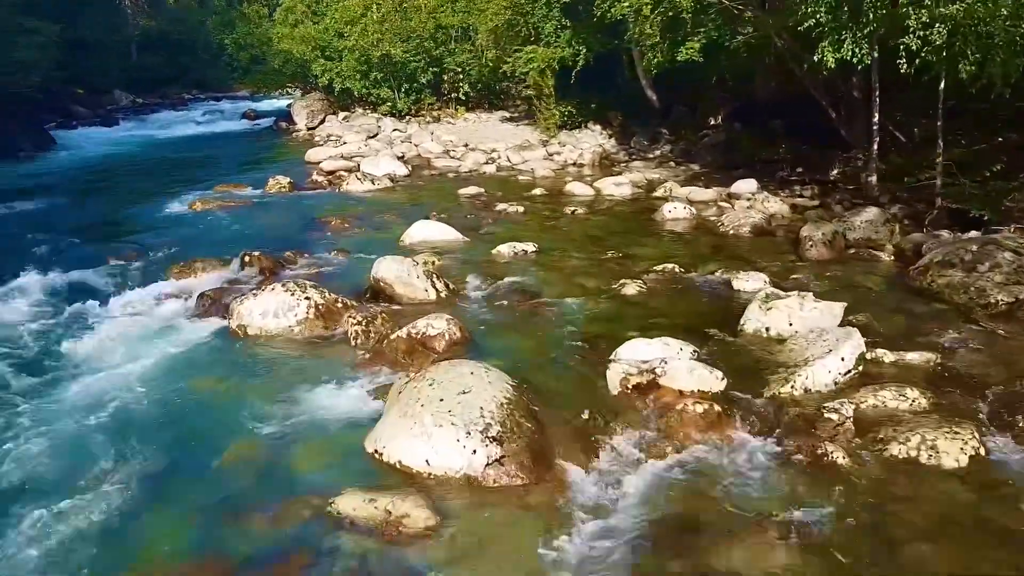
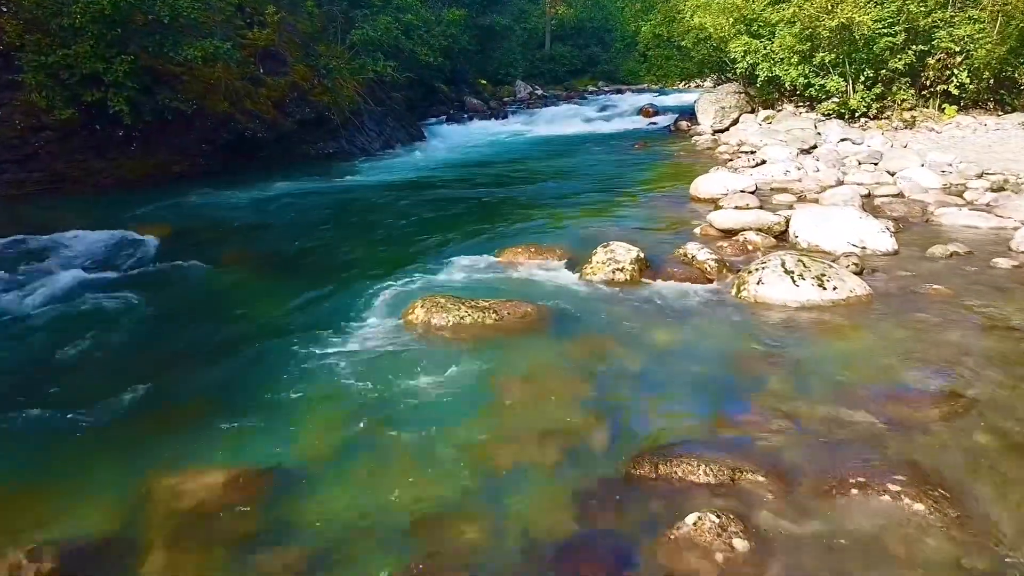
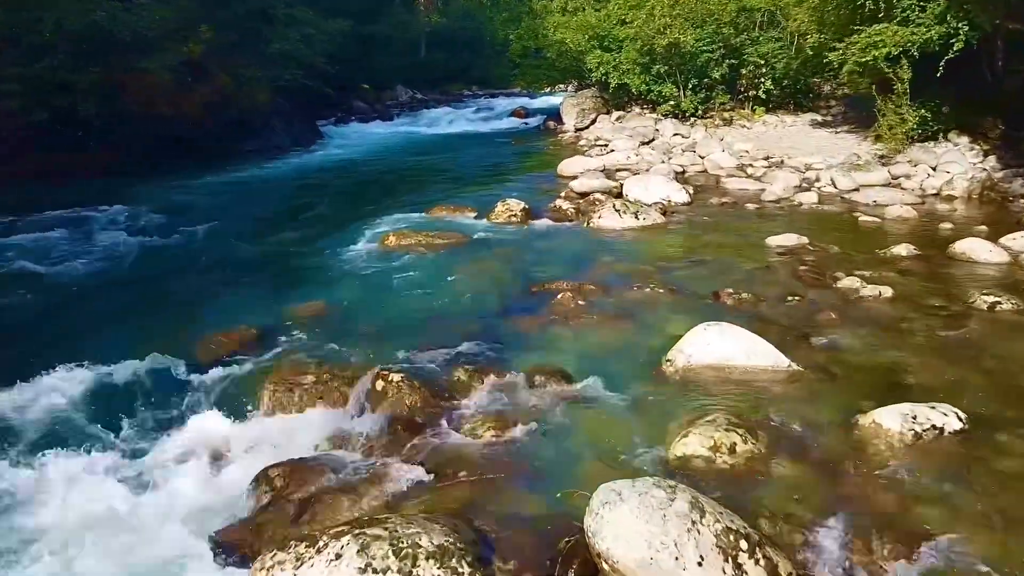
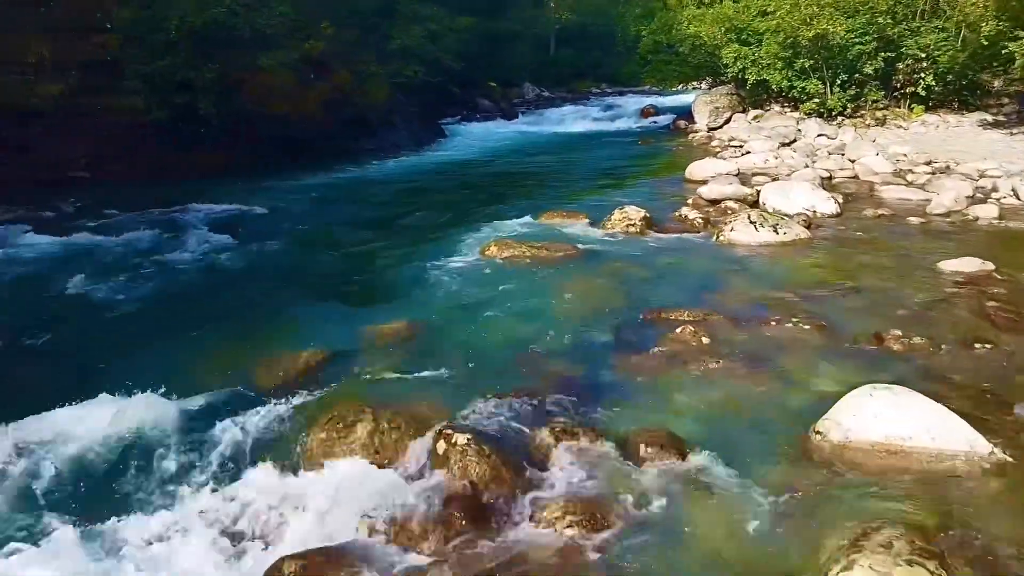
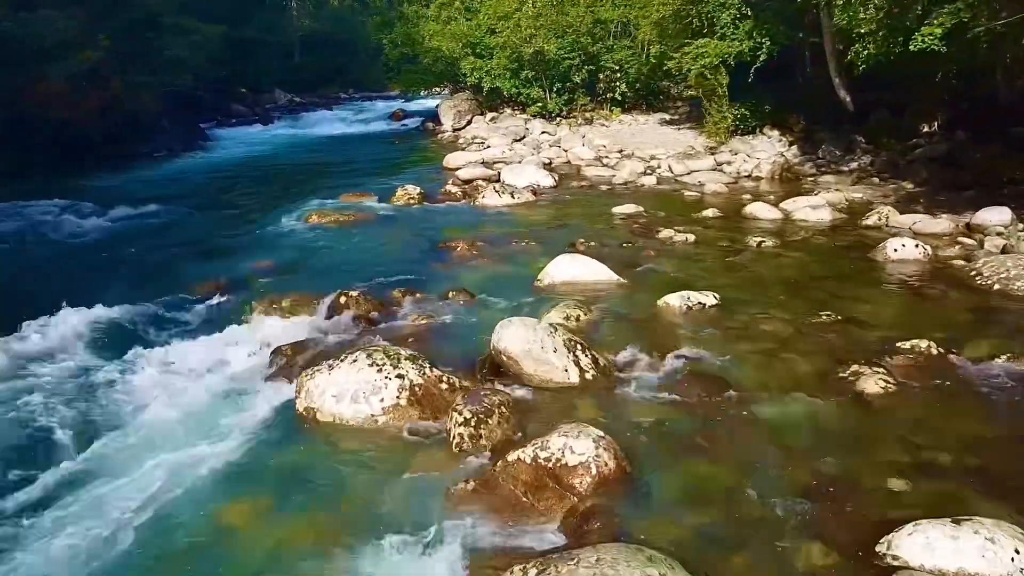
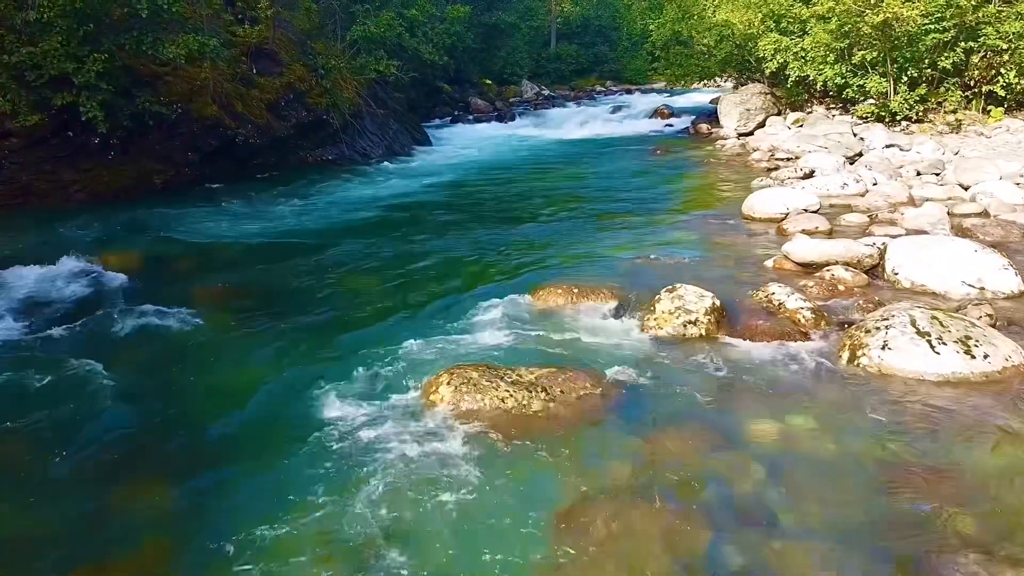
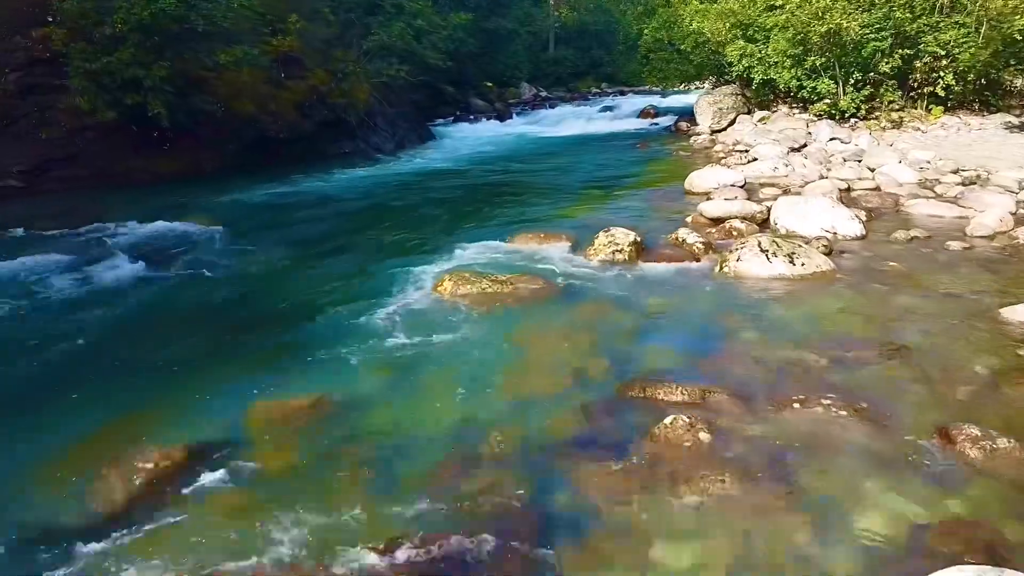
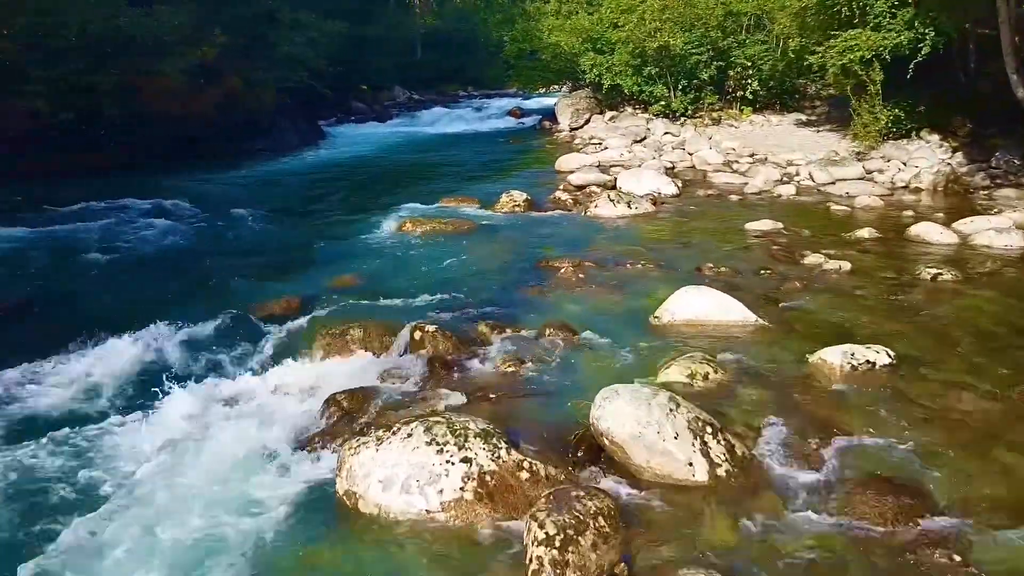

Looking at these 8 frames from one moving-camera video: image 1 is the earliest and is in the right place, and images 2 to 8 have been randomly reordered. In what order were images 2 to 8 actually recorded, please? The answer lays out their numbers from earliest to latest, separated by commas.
5, 8, 3, 4, 7, 2, 6
